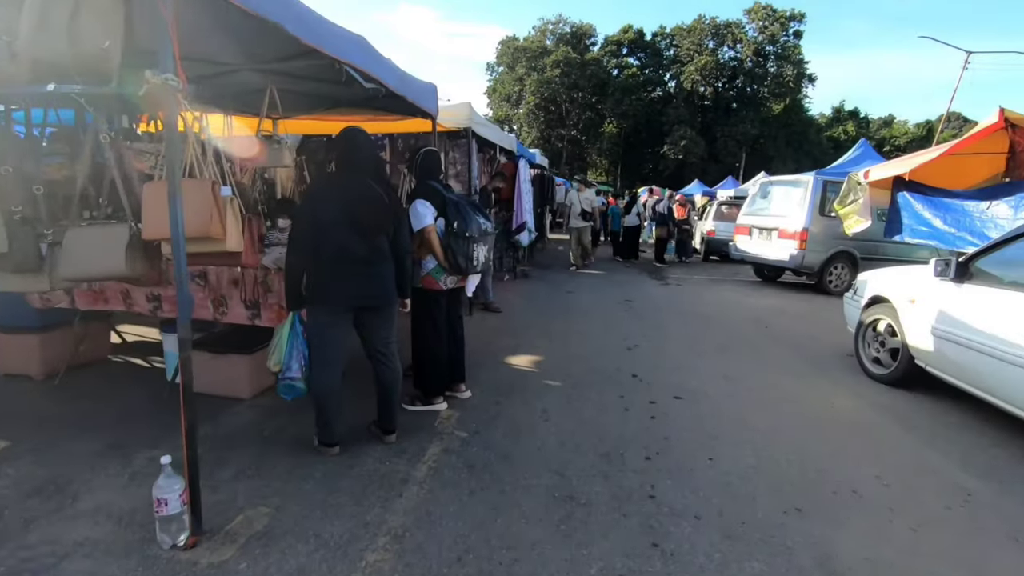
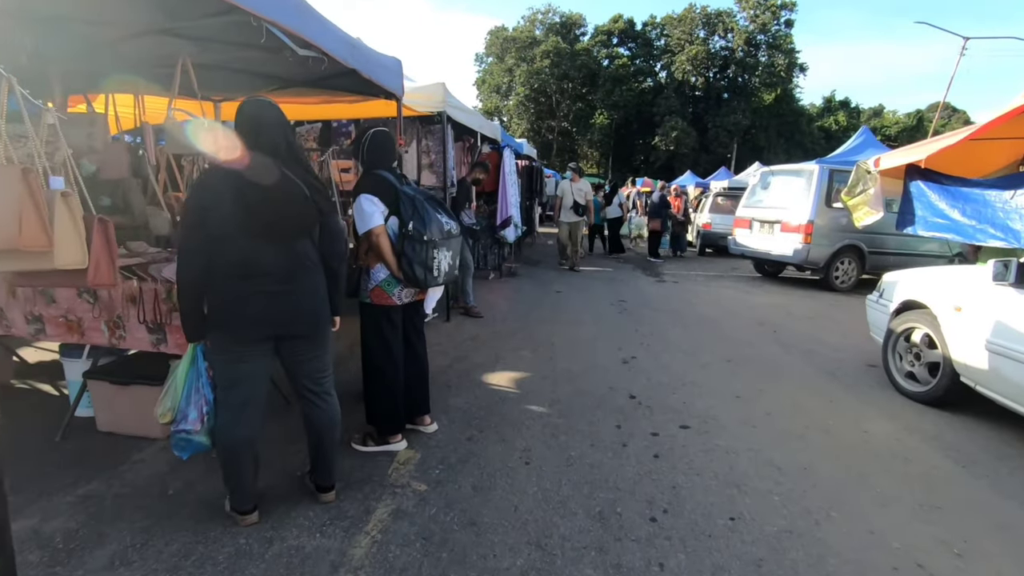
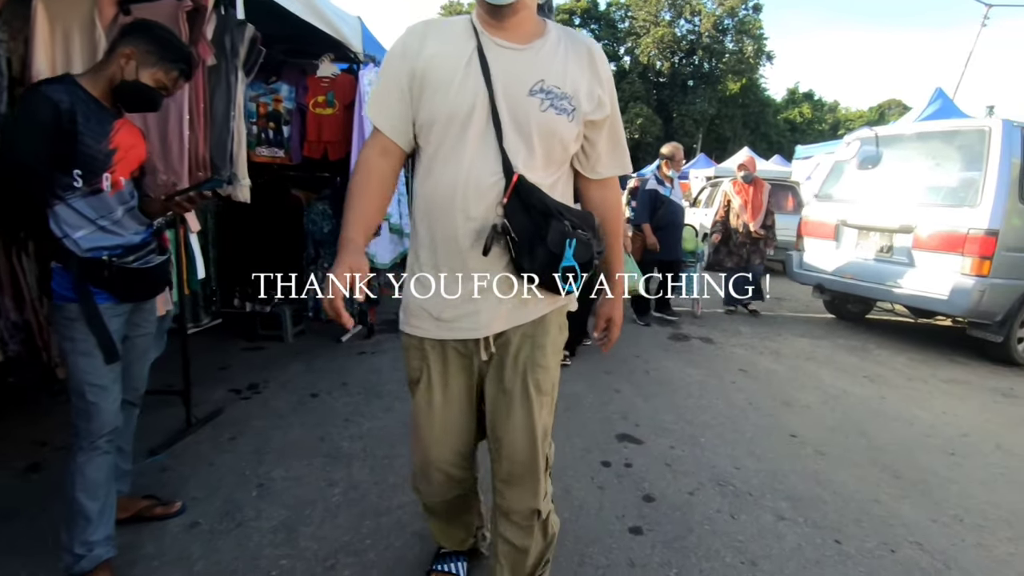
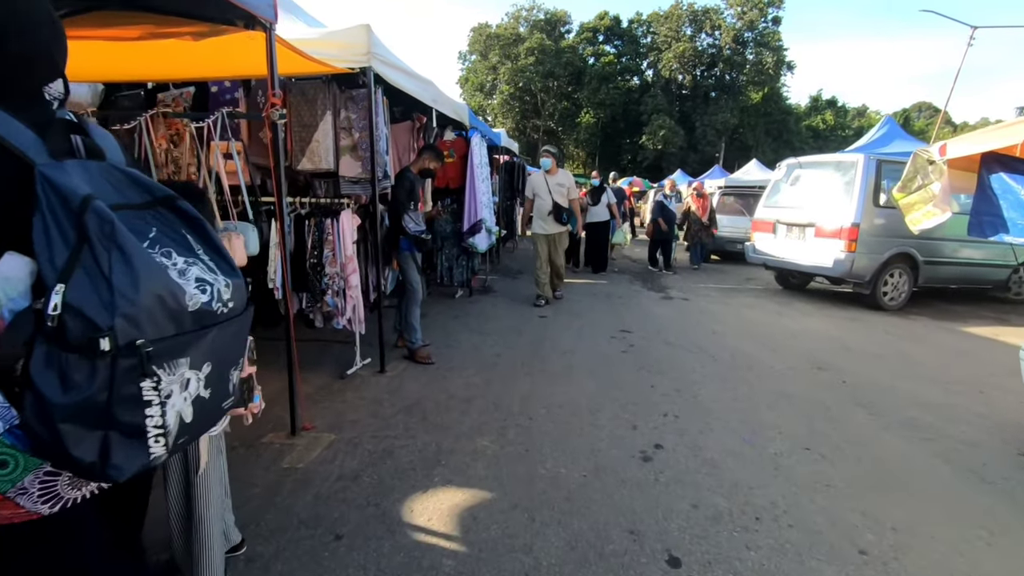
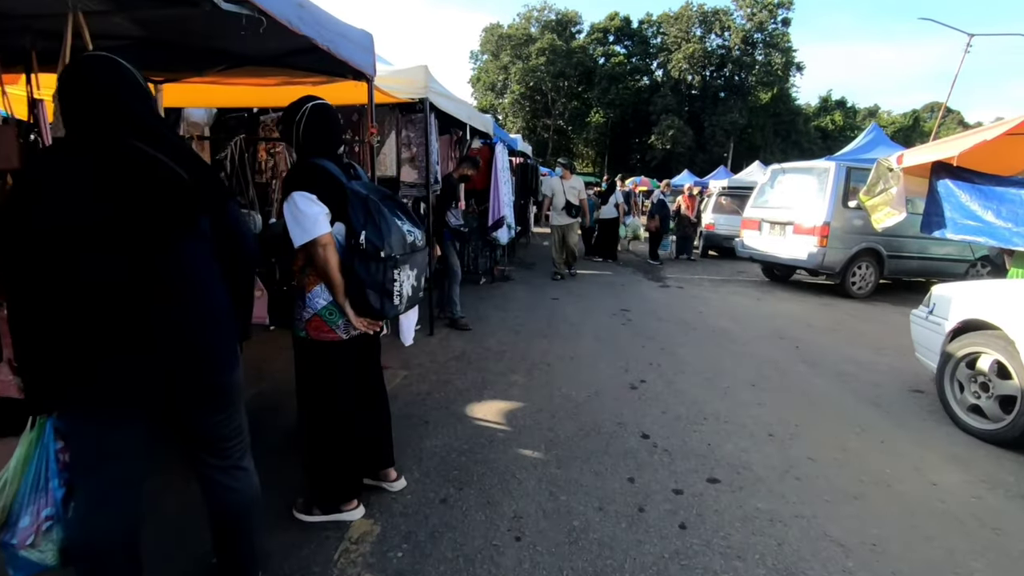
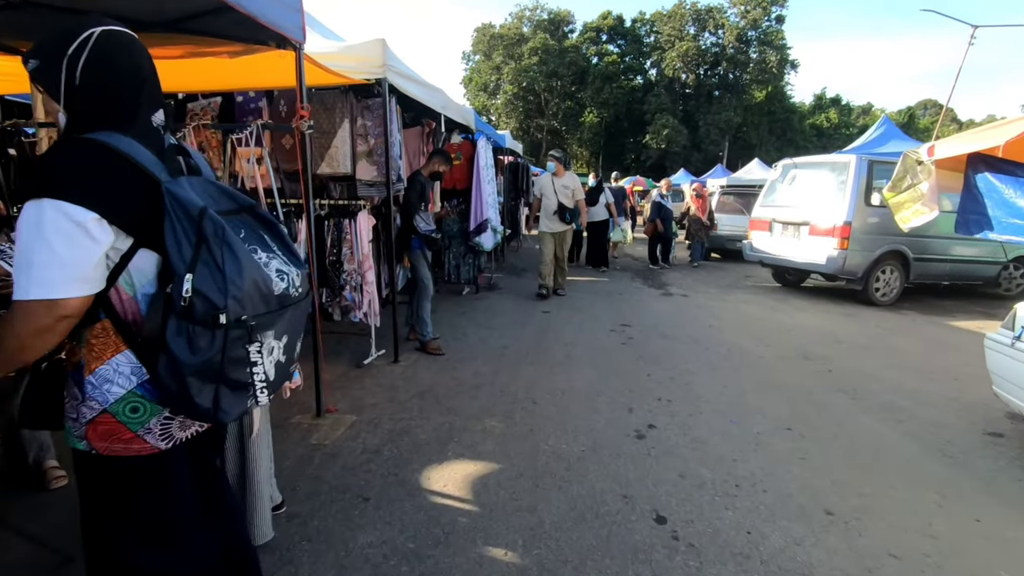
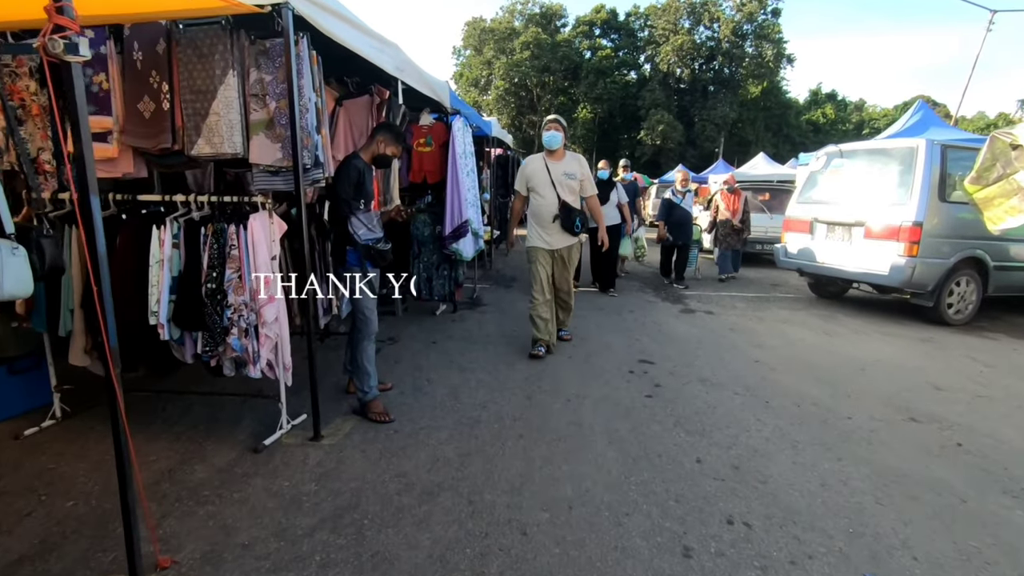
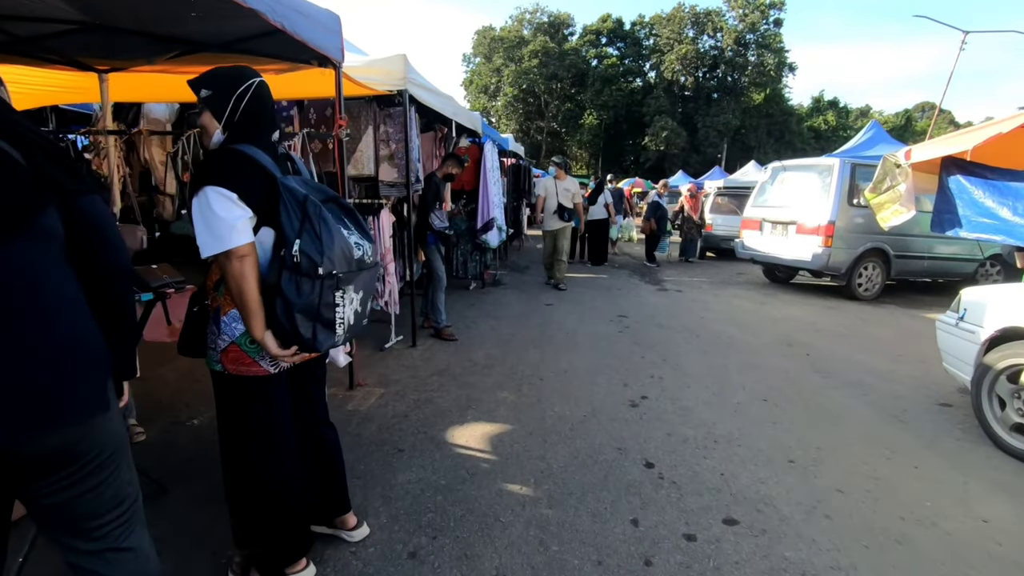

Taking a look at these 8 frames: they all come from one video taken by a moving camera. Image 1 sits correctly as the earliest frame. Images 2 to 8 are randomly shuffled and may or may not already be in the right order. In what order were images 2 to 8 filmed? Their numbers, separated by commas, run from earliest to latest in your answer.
2, 5, 8, 6, 4, 7, 3
